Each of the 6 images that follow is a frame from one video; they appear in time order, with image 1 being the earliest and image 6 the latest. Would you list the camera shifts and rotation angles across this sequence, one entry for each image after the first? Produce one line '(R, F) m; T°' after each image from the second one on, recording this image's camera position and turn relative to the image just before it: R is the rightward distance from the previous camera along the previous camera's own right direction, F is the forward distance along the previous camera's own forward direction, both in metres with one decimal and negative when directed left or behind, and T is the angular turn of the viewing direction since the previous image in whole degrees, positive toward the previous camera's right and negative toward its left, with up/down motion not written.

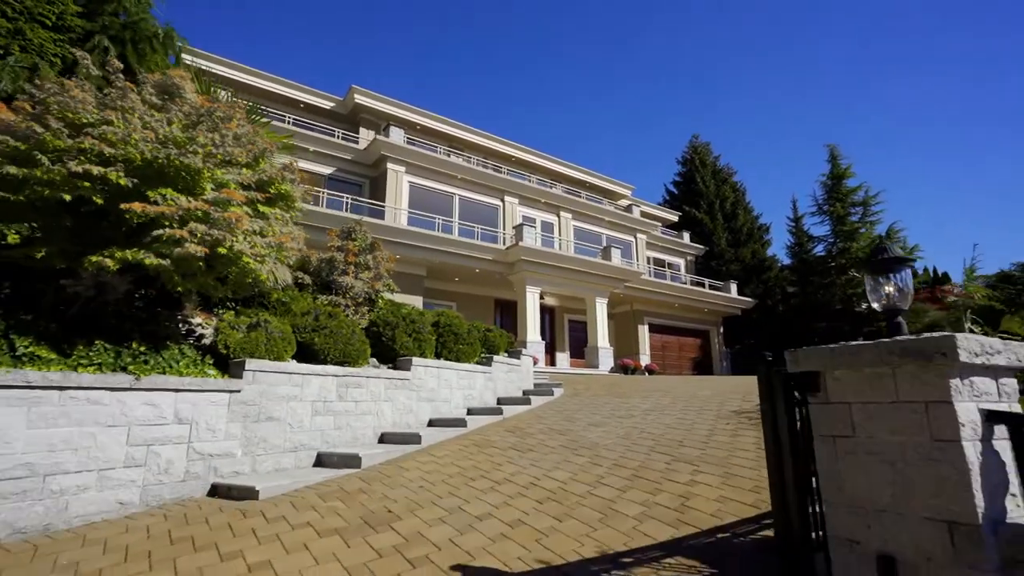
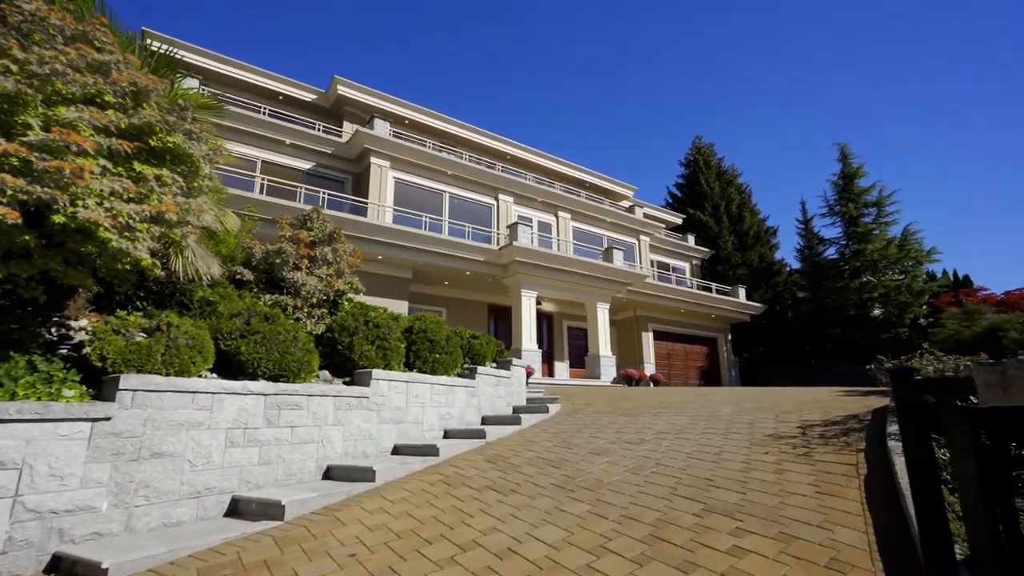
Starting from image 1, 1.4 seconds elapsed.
(+0.2, +1.5) m; 0°
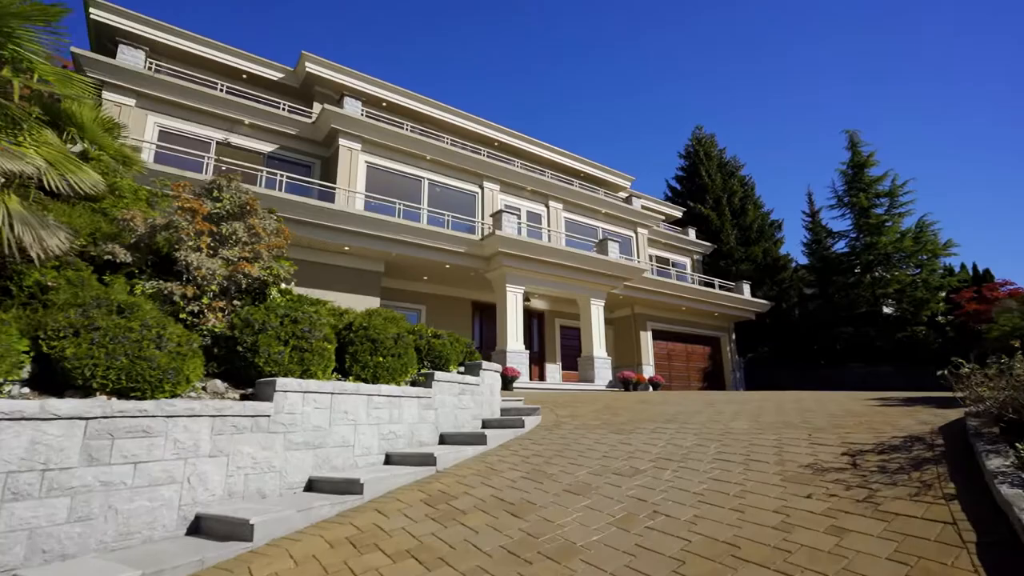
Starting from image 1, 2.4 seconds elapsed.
(+0.5, +1.6) m; 0°
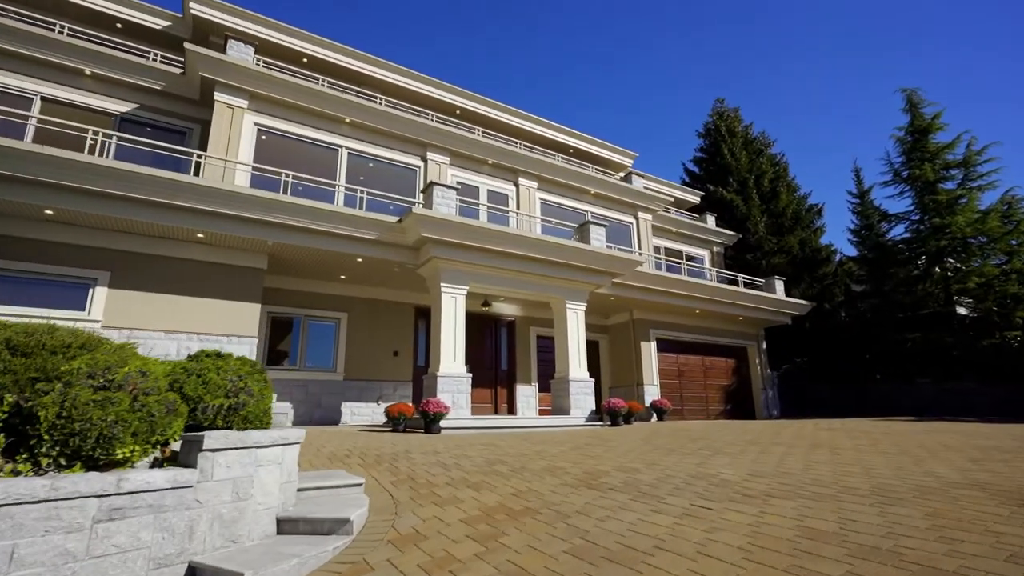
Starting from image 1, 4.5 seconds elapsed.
(+2.1, +4.3) m; -3°
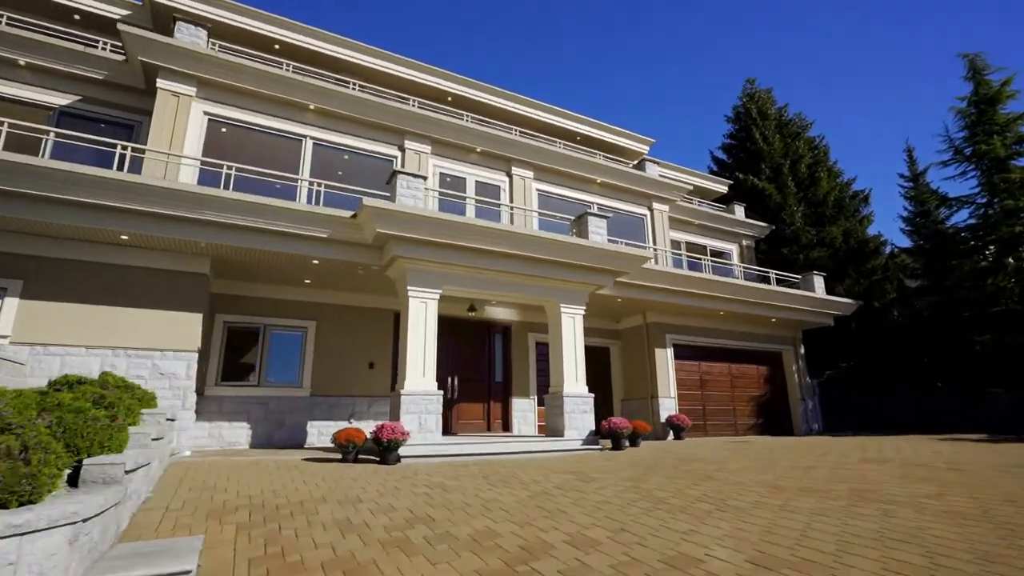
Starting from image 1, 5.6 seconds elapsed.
(+1.2, +1.7) m; -4°
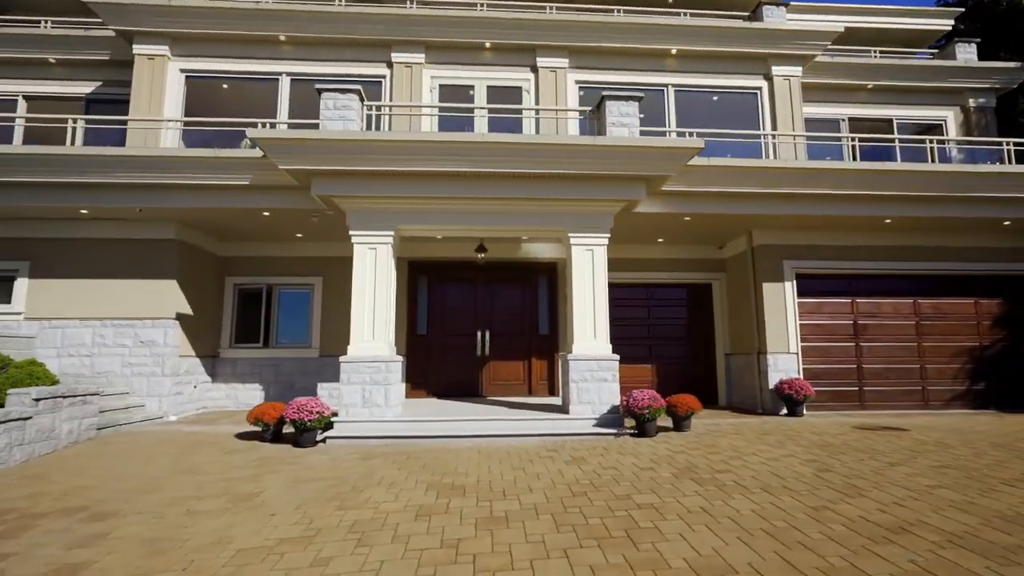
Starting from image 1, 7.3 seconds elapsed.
(+3.7, +3.5) m; -24°
